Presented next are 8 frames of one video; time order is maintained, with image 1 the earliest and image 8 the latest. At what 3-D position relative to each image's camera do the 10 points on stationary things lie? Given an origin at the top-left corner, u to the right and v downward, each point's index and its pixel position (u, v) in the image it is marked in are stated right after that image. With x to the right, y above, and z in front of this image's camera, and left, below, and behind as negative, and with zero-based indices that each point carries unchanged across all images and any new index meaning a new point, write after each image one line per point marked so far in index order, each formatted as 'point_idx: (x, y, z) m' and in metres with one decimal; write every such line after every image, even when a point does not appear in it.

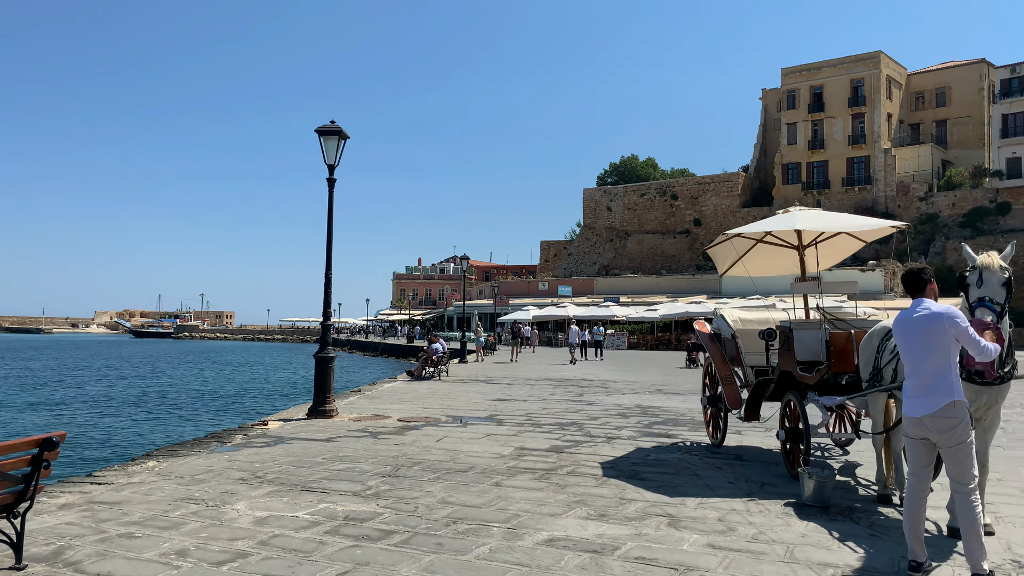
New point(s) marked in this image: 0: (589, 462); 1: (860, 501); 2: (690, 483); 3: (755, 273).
0: (+0.7, -1.5, +7.1) m
1: (+2.4, -1.5, +5.7) m
2: (+1.4, -1.5, +6.3) m
3: (+2.6, +0.2, +8.5) m
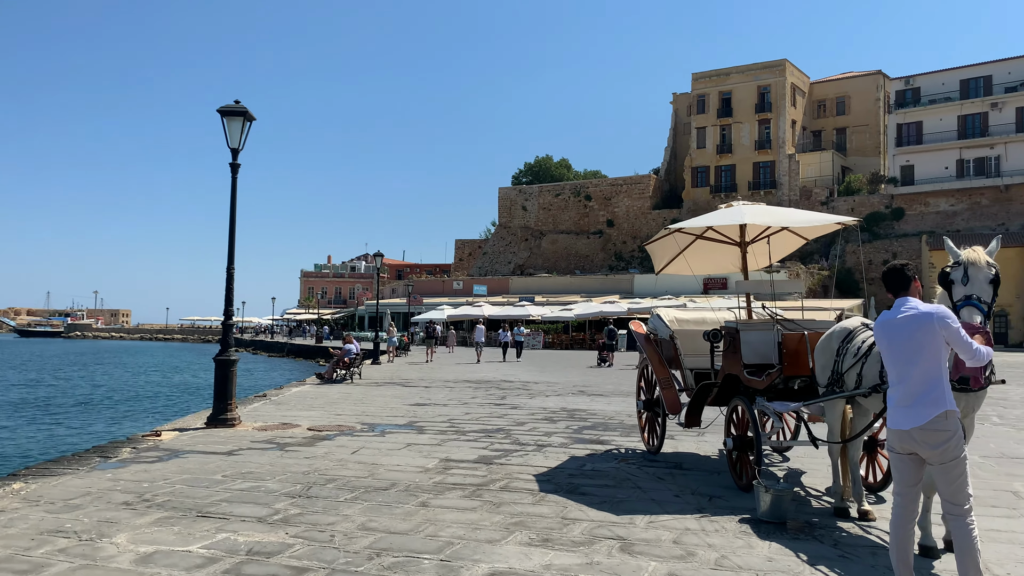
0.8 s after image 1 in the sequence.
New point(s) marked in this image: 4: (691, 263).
0: (+0.1, -1.5, +6.6) m
1: (+2.0, -1.5, +5.3) m
2: (+0.9, -1.5, +5.8) m
3: (+1.8, +0.2, +8.1) m
4: (+1.8, +0.3, +7.9) m
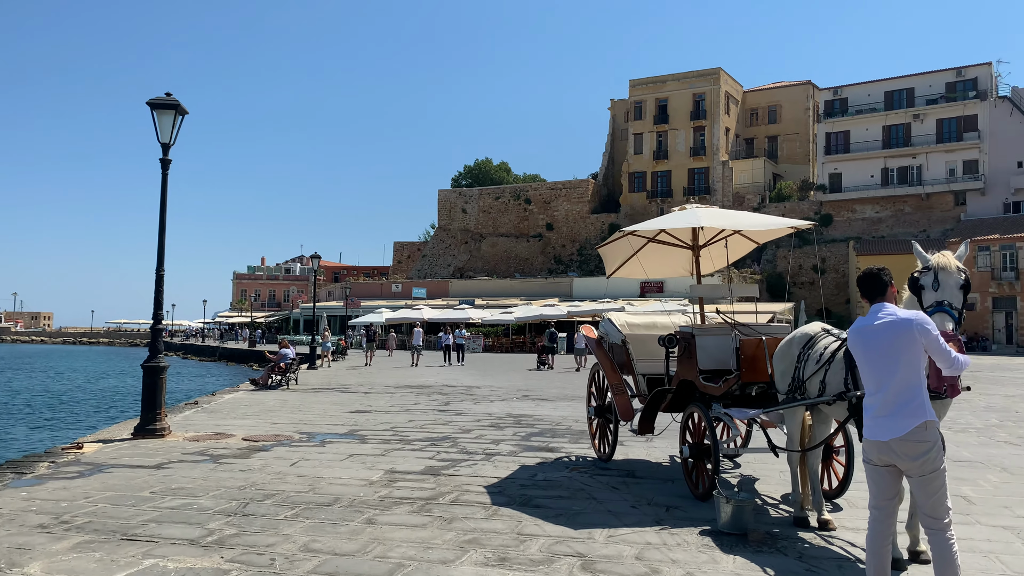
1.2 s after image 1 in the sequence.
0: (-0.3, -1.5, +6.3) m
1: (+1.7, -1.5, +5.2) m
2: (+0.5, -1.5, +5.6) m
3: (+1.3, +0.1, +8.0) m
4: (+1.3, +0.2, +7.8) m
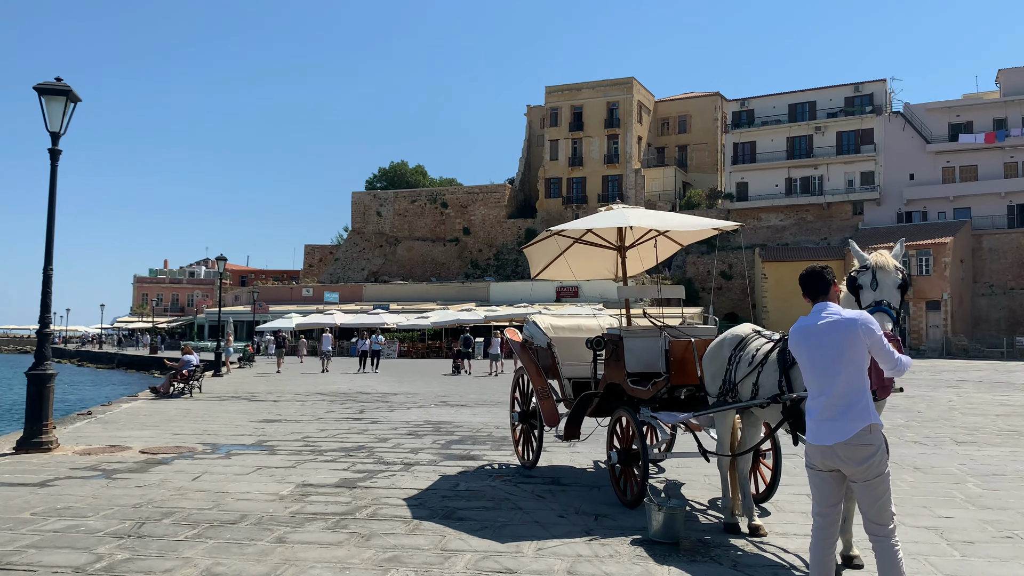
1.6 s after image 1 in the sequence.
0: (-0.9, -1.5, +6.0) m
1: (+1.2, -1.5, +5.0) m
2: (0.0, -1.5, +5.3) m
3: (+0.6, +0.1, +7.8) m
4: (+0.5, +0.2, +7.6) m
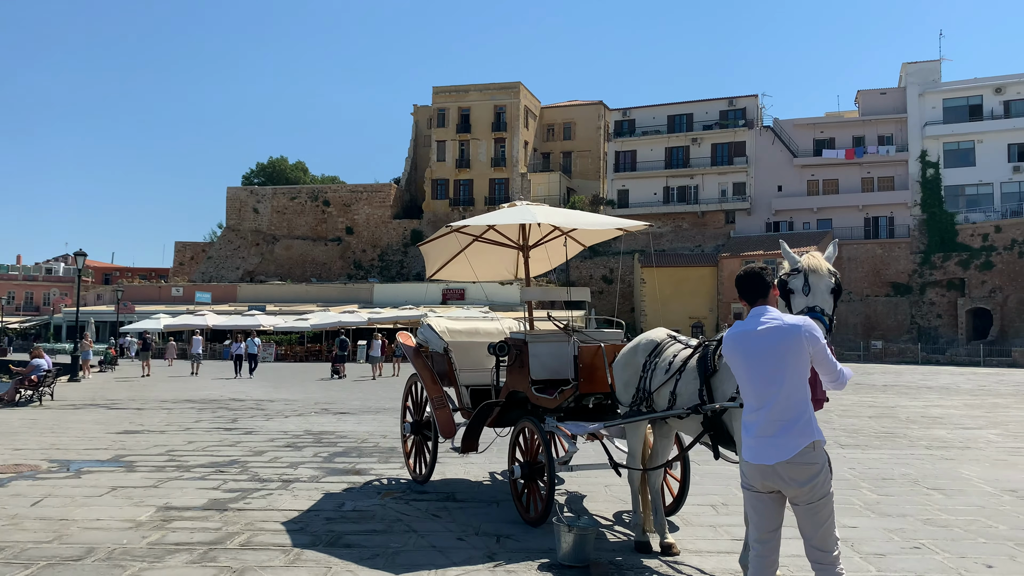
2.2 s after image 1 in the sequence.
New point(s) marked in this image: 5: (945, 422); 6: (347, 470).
0: (-1.6, -1.5, +5.3) m
1: (+0.6, -1.5, +4.7) m
2: (-0.6, -1.5, +4.8) m
3: (-0.4, +0.1, +7.4) m
4: (-0.4, +0.2, +7.1) m
5: (+6.9, -2.1, +13.1) m
6: (-1.5, -1.7, +7.6) m
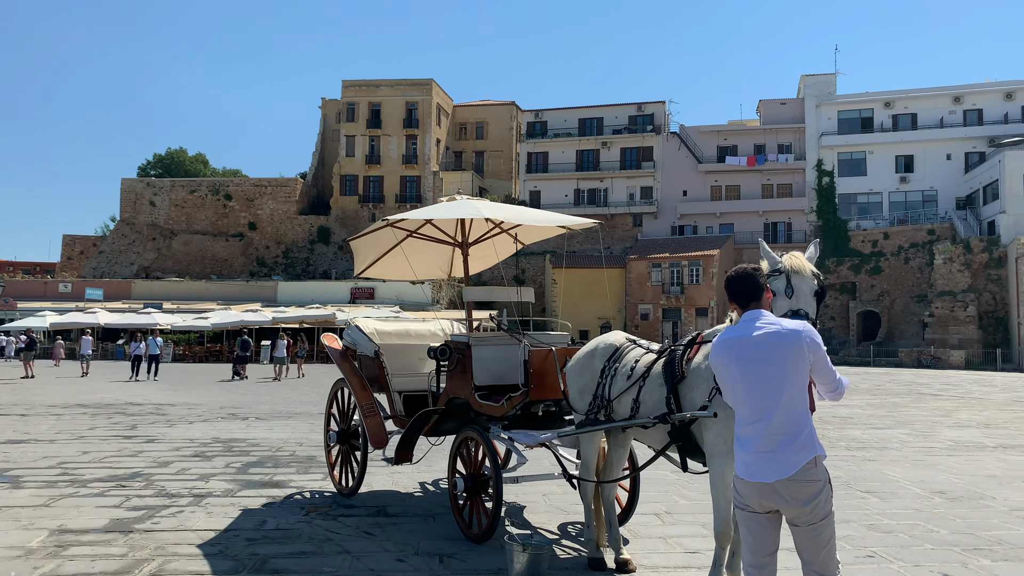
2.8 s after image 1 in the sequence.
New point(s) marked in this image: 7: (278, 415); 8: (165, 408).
0: (-1.9, -1.5, +4.8) m
1: (+0.3, -1.5, +4.4) m
2: (-0.9, -1.5, +4.4) m
3: (-0.9, +0.1, +6.9) m
4: (-0.9, +0.2, +6.7) m
5: (+5.6, -2.2, +13.5) m
6: (-2.1, -1.6, +7.0) m
7: (-3.7, -2.0, +13.0) m
8: (-5.9, -2.0, +13.9) m
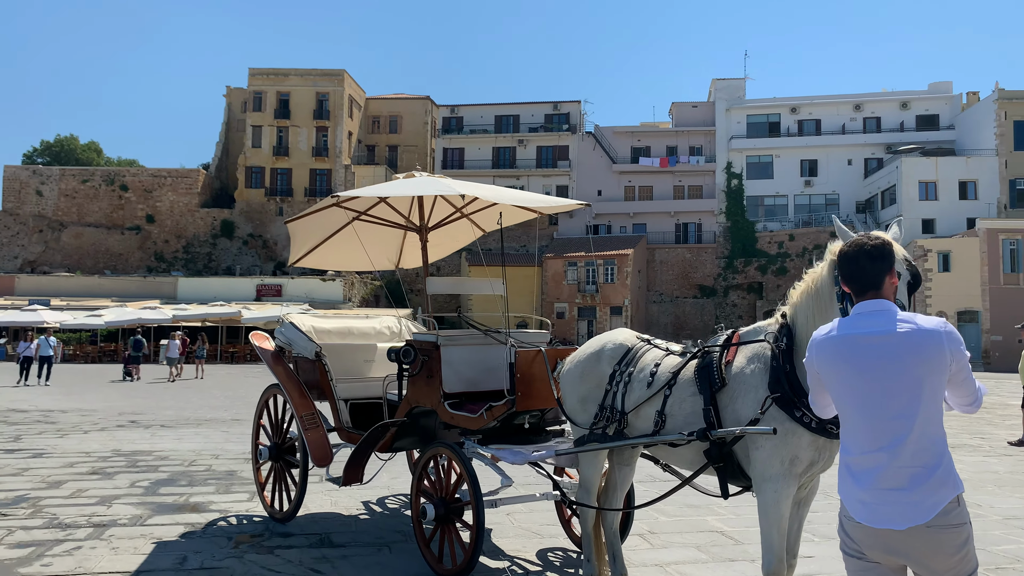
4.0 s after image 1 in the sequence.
0: (-2.0, -1.4, +3.8) m
1: (+0.3, -1.5, +3.7) m
2: (-0.9, -1.4, +3.5) m
3: (-1.3, +0.2, +6.1) m
4: (-1.2, +0.3, +5.8) m
5: (+4.5, -2.2, +13.3) m
6: (-2.4, -1.6, +6.0) m
7: (-4.7, -1.9, +11.7) m
8: (-6.9, -1.9, +12.4) m
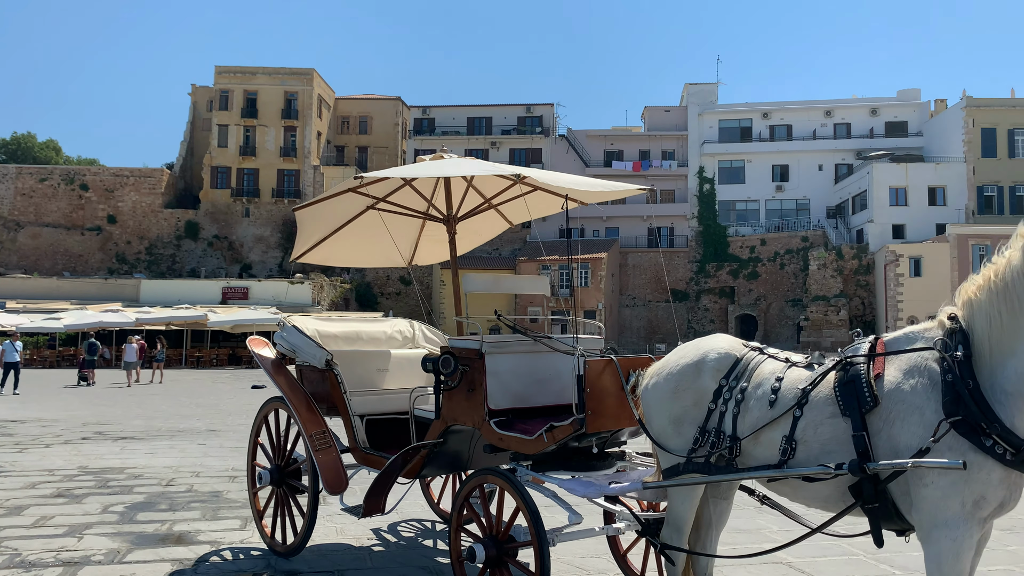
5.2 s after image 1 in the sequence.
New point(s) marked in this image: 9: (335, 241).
0: (-1.7, -1.4, +3.0) m
1: (+0.6, -1.5, +3.0) m
2: (-0.6, -1.4, +2.8) m
3: (-1.0, +0.2, +5.4) m
4: (-1.0, +0.3, +5.1) m
5: (+4.4, -2.2, +12.8) m
6: (-2.2, -1.6, +5.2) m
7: (-4.7, -1.9, +10.9) m
8: (-7.0, -1.9, +11.5) m
9: (-1.2, +0.2, +5.2) m
